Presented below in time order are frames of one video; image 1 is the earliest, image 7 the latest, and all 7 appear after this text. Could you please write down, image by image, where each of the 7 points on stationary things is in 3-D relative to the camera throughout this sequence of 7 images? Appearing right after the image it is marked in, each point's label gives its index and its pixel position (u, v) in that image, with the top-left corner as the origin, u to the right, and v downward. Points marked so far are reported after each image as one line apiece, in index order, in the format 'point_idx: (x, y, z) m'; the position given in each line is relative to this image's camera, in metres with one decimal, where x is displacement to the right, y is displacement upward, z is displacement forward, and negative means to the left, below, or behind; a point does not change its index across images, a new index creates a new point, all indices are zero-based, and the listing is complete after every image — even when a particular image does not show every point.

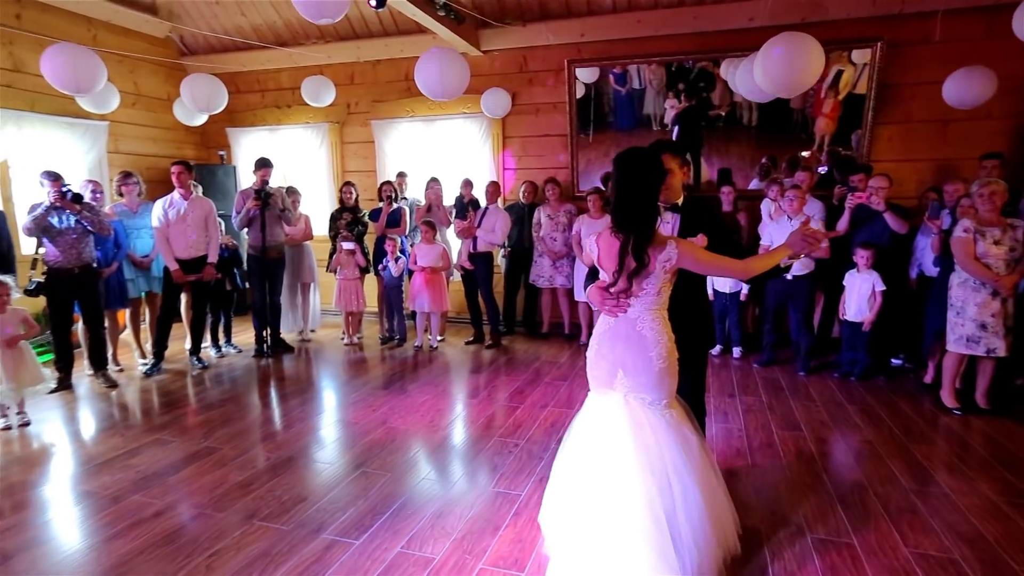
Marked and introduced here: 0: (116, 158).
0: (-4.1, +1.3, +6.0) m
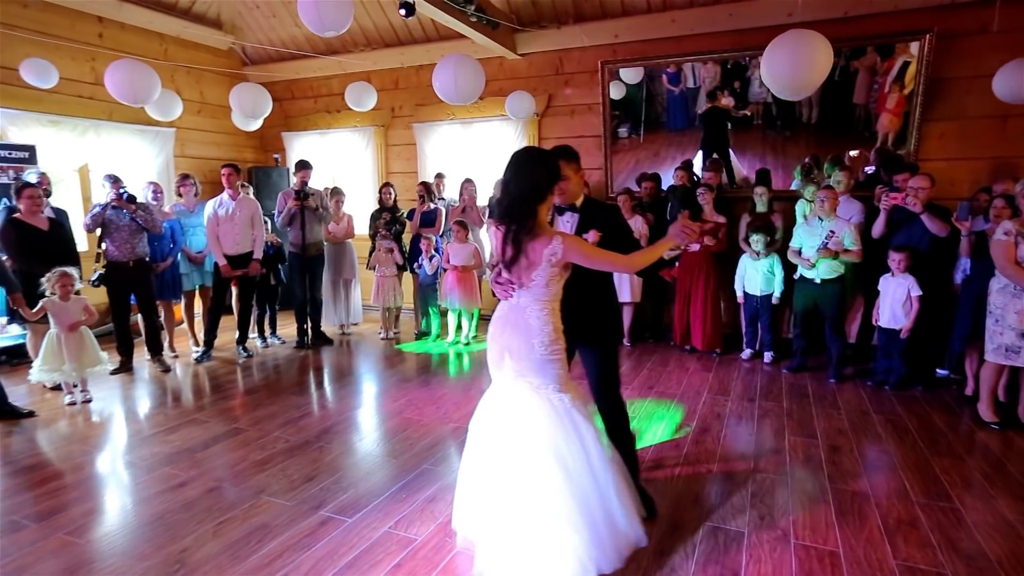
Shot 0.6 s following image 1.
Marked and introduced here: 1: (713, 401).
0: (-3.7, +1.4, +6.5) m
1: (+1.4, -0.8, +4.0) m
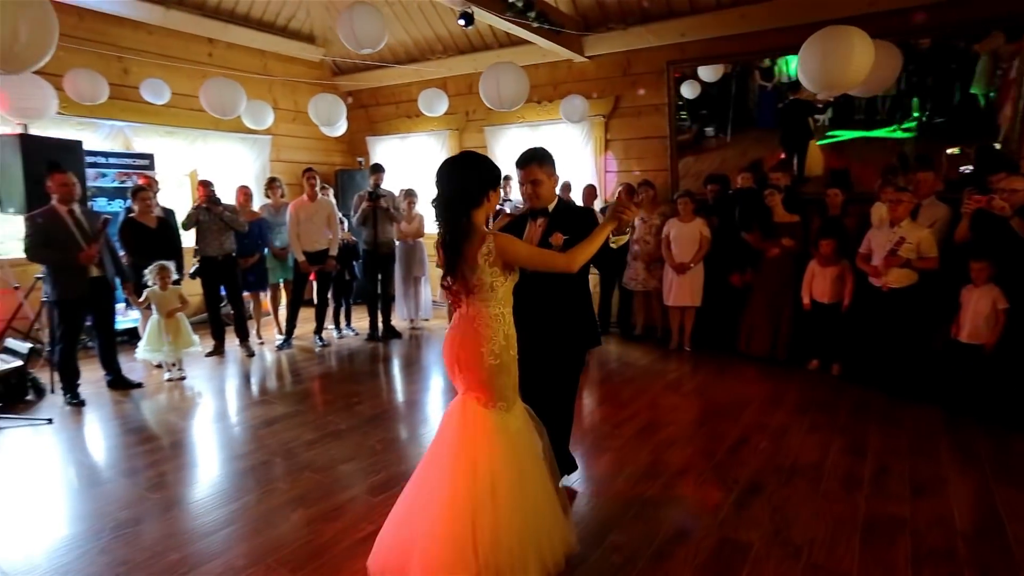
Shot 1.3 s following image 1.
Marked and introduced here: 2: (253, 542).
0: (-2.9, +1.5, +7.2) m
1: (+1.6, -0.8, +3.8) m
2: (-1.1, -1.1, +2.4) m
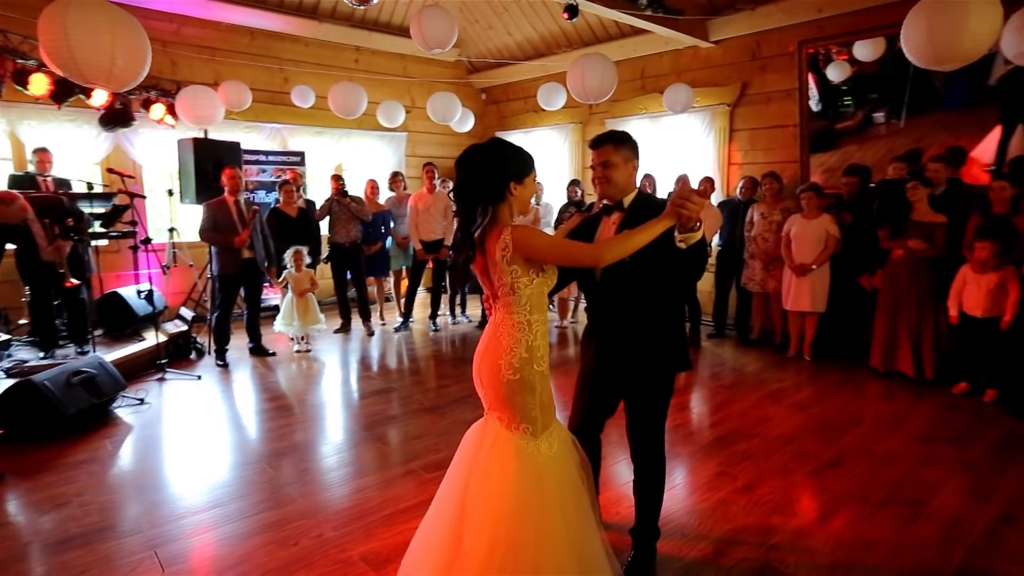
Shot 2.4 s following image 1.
0: (-1.3, +1.7, +7.7) m
1: (+2.1, -0.9, +3.4) m
2: (-0.9, -1.0, +2.7) m
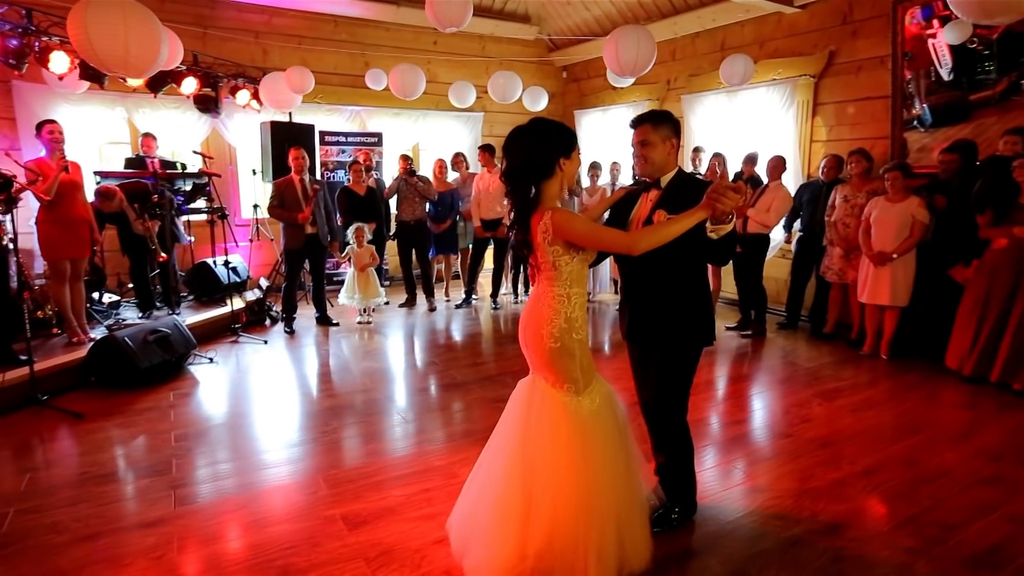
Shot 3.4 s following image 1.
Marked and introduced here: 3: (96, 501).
0: (-0.3, +2.0, +7.8) m
1: (+2.2, -0.8, +3.0) m
2: (-0.9, -0.9, +2.9) m
3: (-1.8, -0.9, +2.5) m
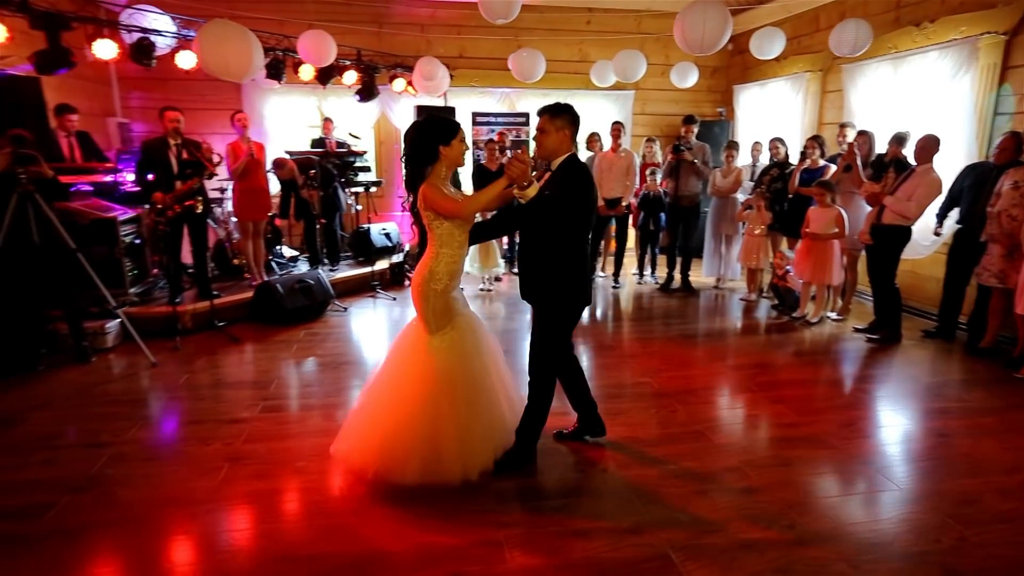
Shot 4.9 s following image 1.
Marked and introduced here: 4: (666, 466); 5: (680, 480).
0: (+1.7, +2.3, +7.7) m
1: (+2.2, -0.9, +2.5) m
2: (-0.7, -0.7, +3.5) m
3: (-1.7, -0.7, +3.4) m
4: (+0.7, -0.8, +2.6) m
5: (+0.8, -0.8, +2.5) m
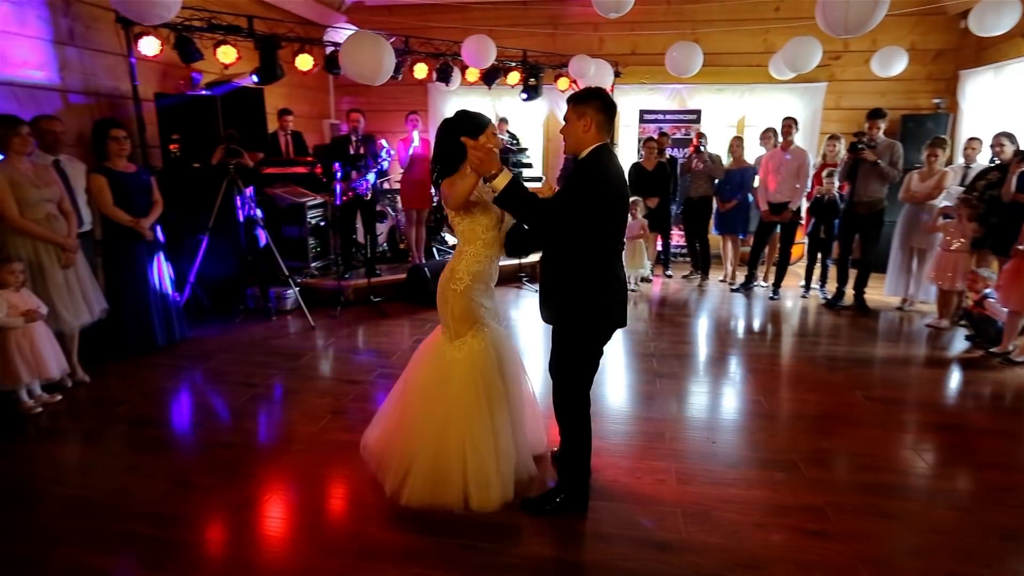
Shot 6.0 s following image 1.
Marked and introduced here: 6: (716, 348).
0: (+3.8, +2.1, +6.9) m
1: (+2.3, -1.0, +1.8) m
2: (-0.1, -0.6, +3.7) m
3: (-1.1, -0.5, +3.9) m
4: (+0.9, -0.8, +2.4) m
5: (+0.9, -0.9, +2.3) m
6: (+1.5, -0.4, +4.4) m
